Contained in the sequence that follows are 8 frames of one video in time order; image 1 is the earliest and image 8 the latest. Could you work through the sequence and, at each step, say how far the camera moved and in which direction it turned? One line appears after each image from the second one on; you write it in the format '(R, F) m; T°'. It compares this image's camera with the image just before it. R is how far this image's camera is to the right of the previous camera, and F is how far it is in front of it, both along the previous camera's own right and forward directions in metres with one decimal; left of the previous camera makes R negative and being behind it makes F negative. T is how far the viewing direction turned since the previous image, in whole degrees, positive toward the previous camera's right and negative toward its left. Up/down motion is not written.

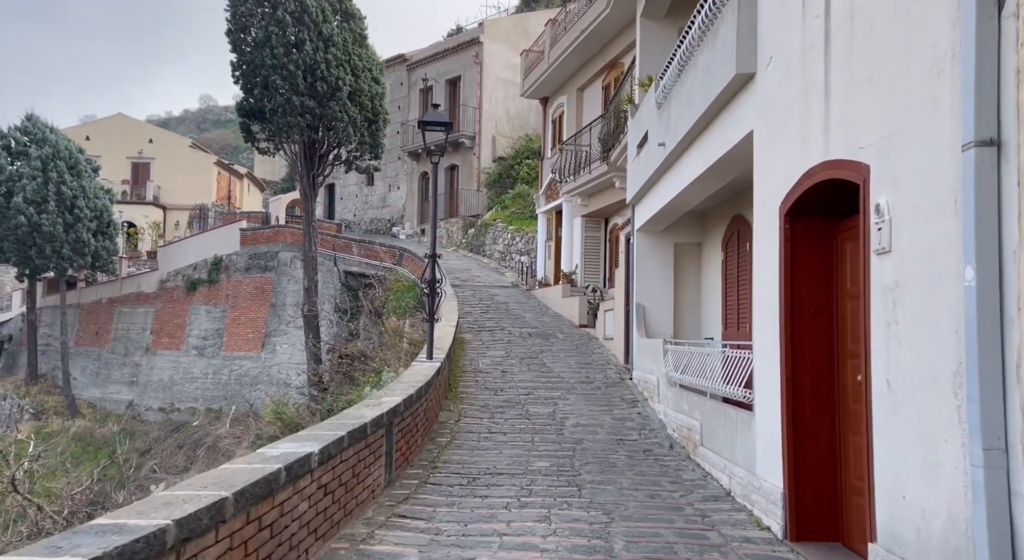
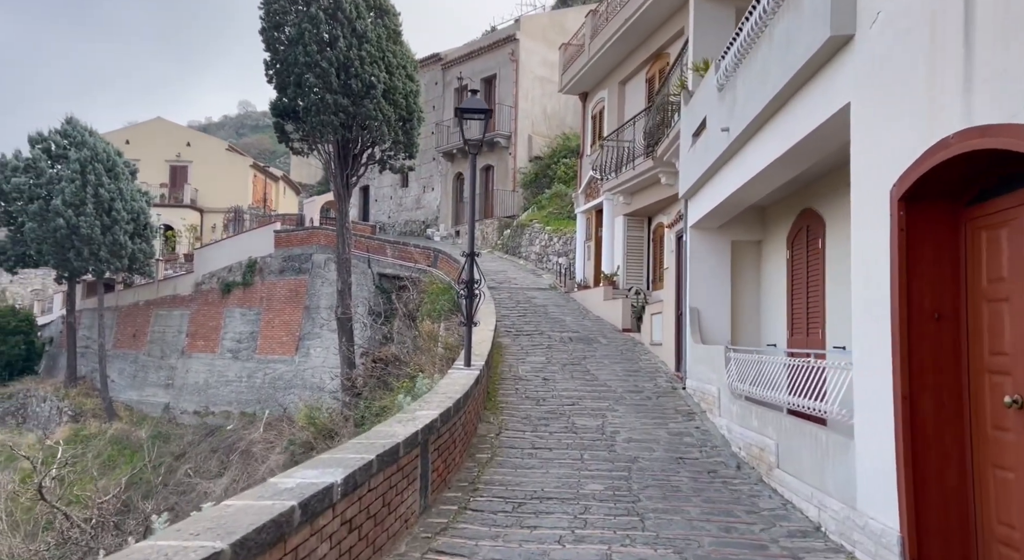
(-0.1, +0.8) m; -2°
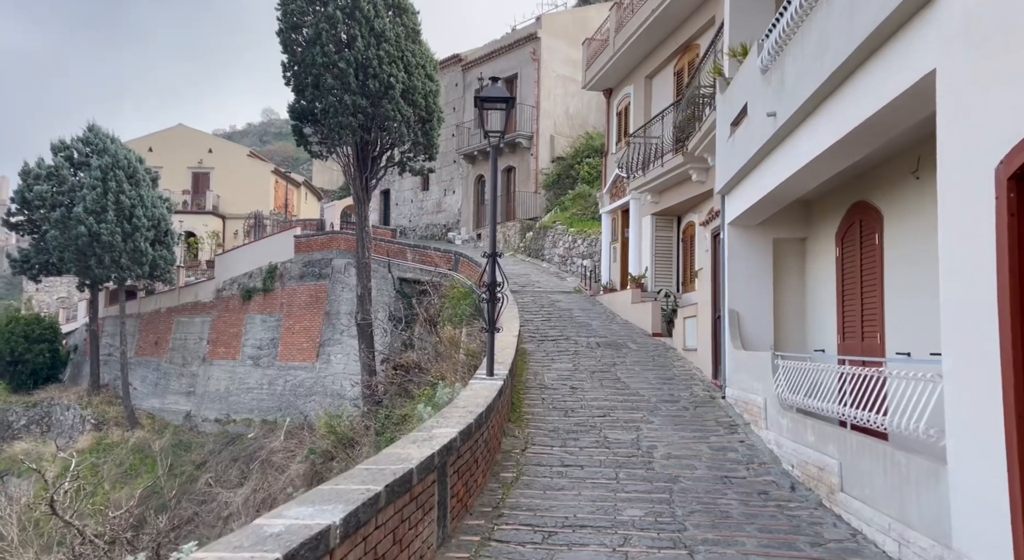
(0.0, +0.7) m; -2°
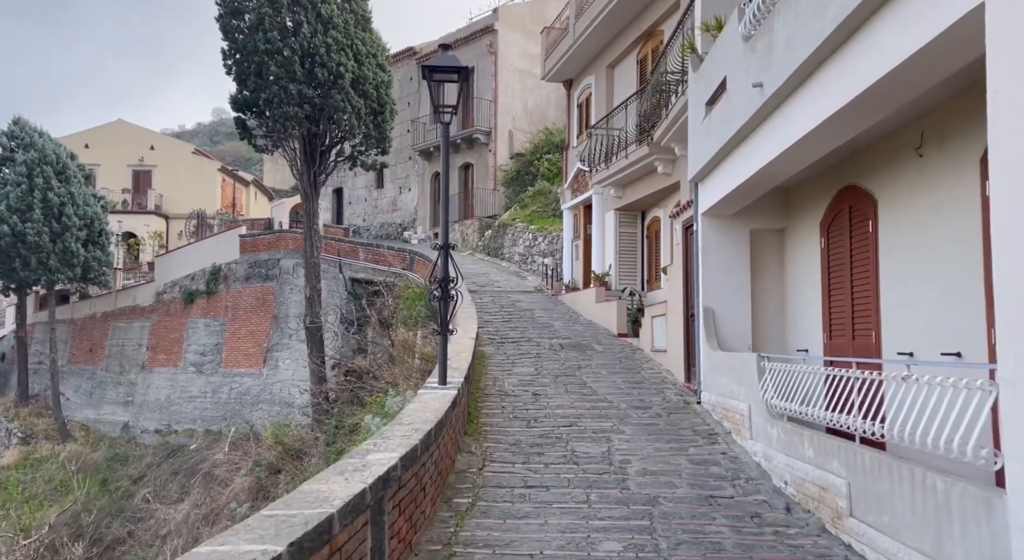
(0.0, +1.0) m; +3°
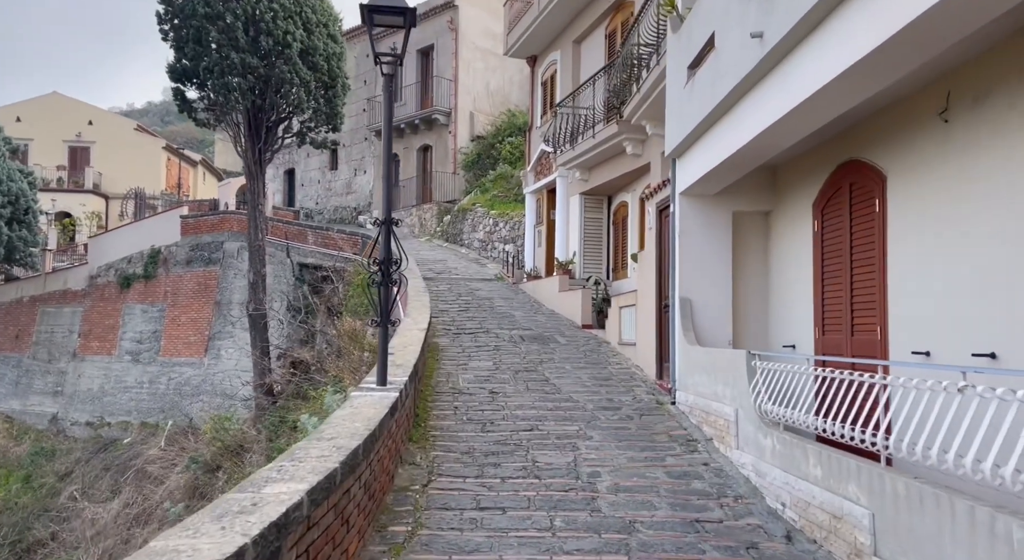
(0.0, +1.1) m; +3°
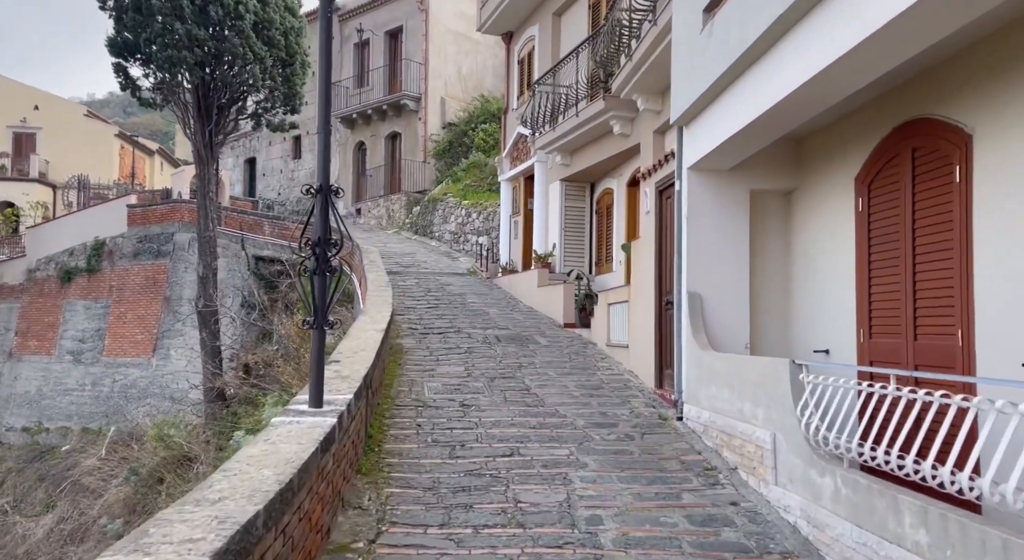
(0.0, +1.5) m; +2°
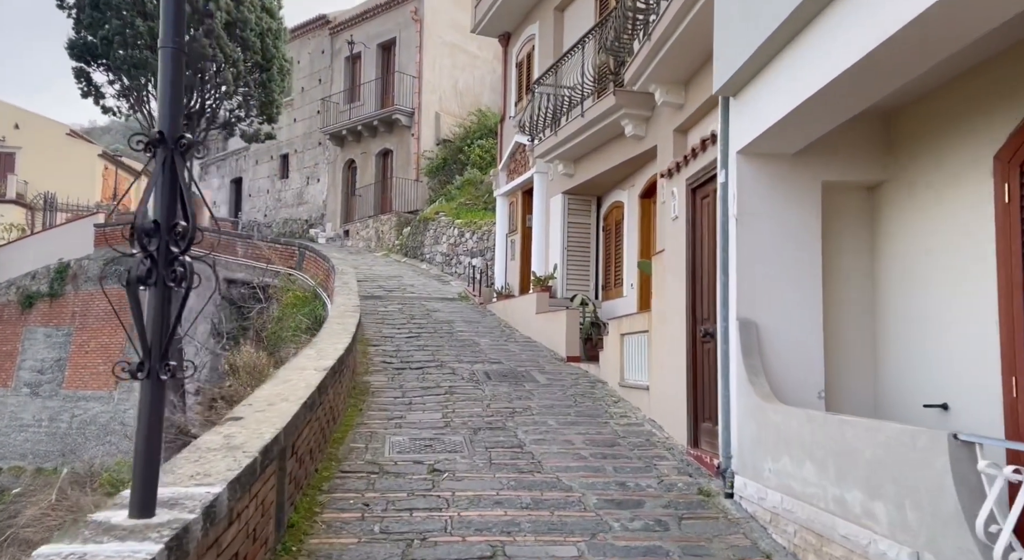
(+0.1, +2.0) m; 0°
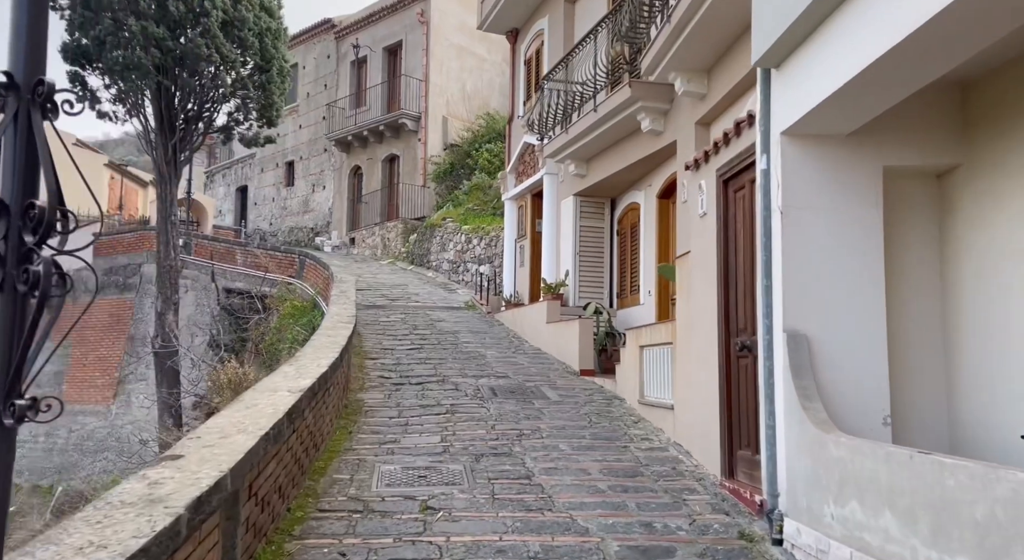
(0.0, +0.8) m; -1°
